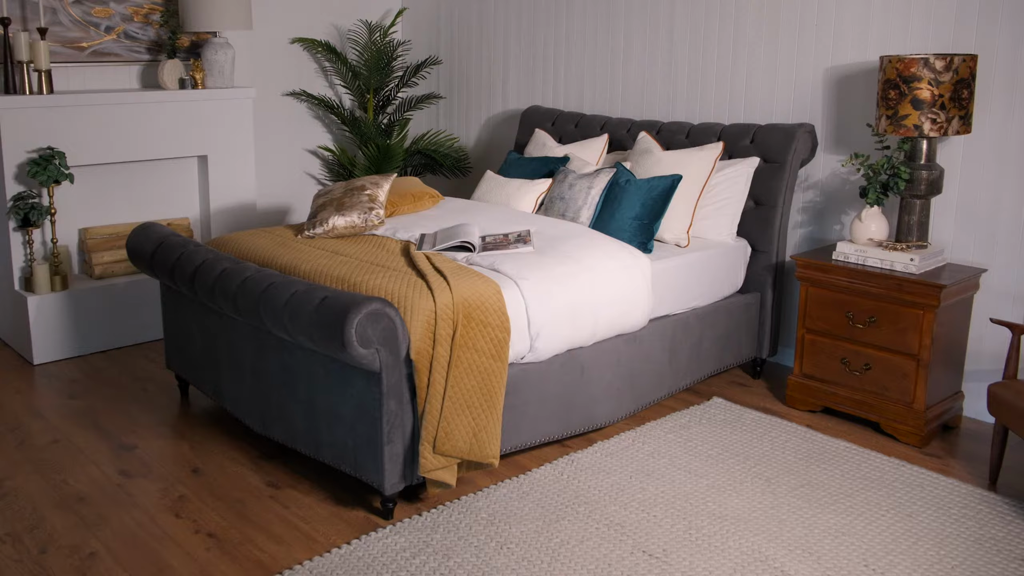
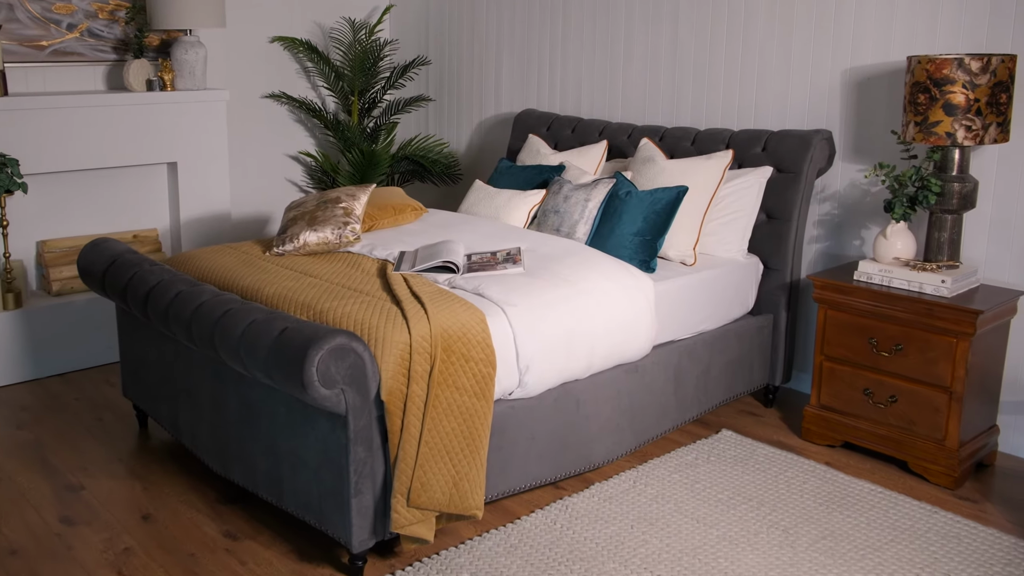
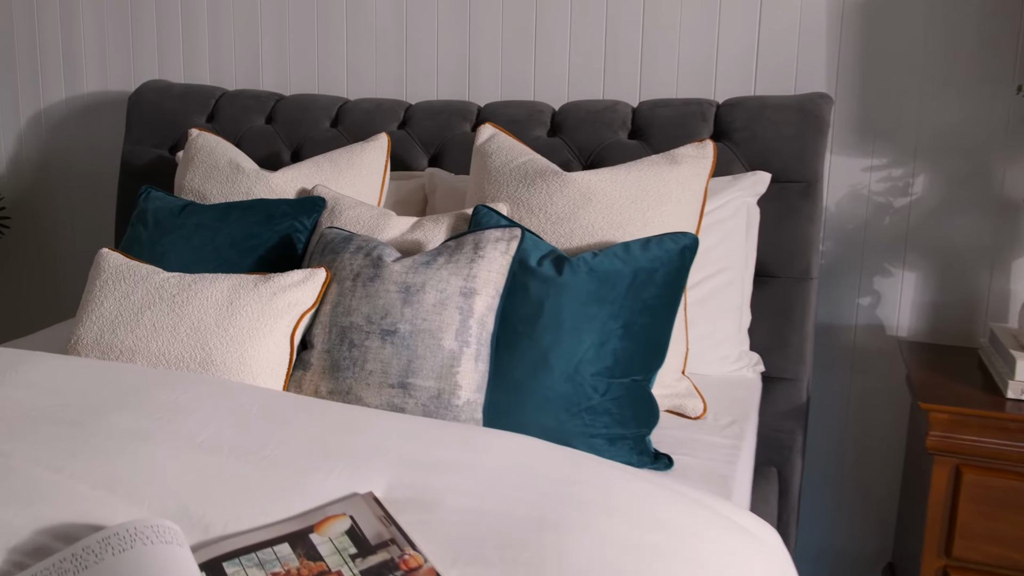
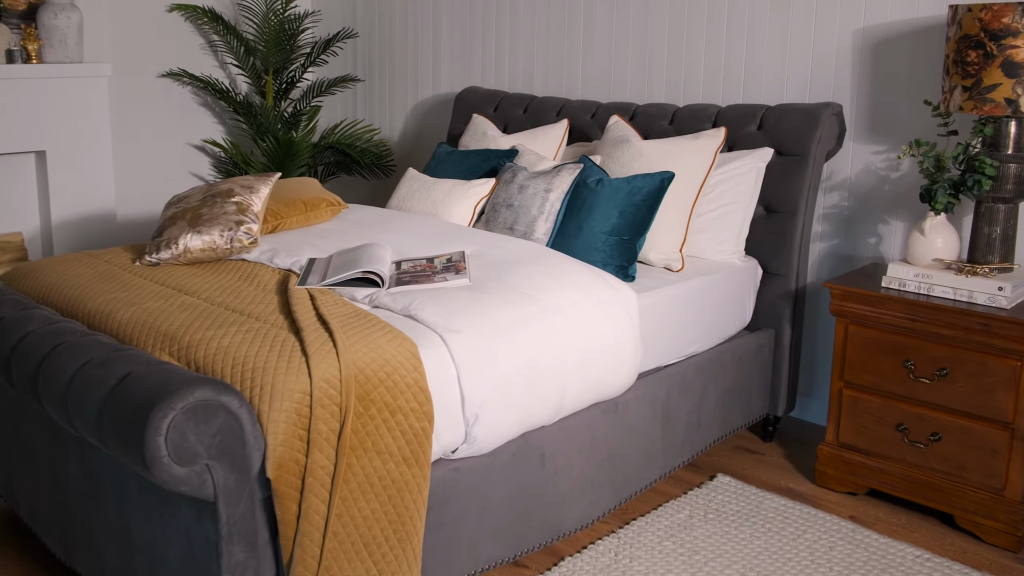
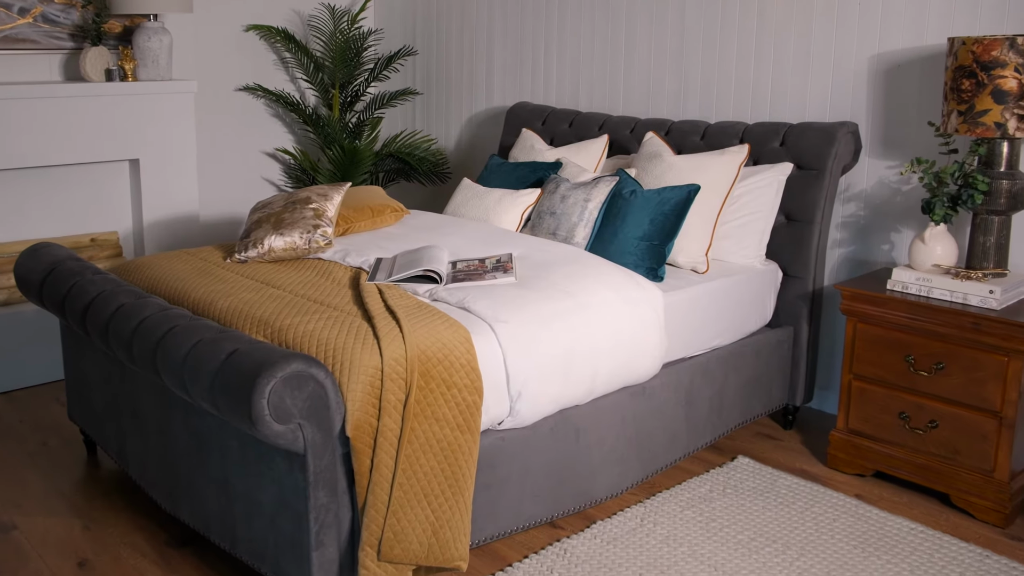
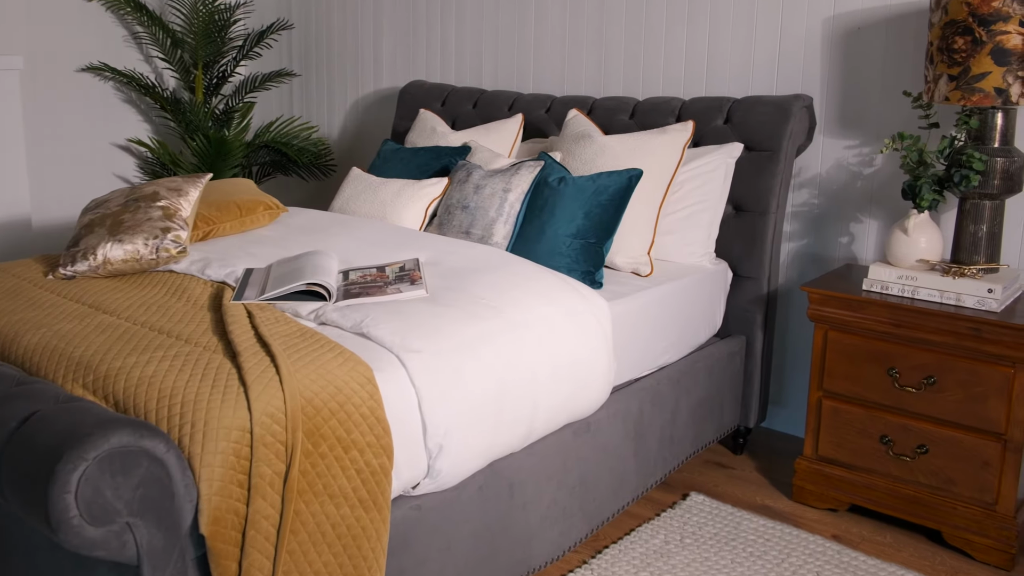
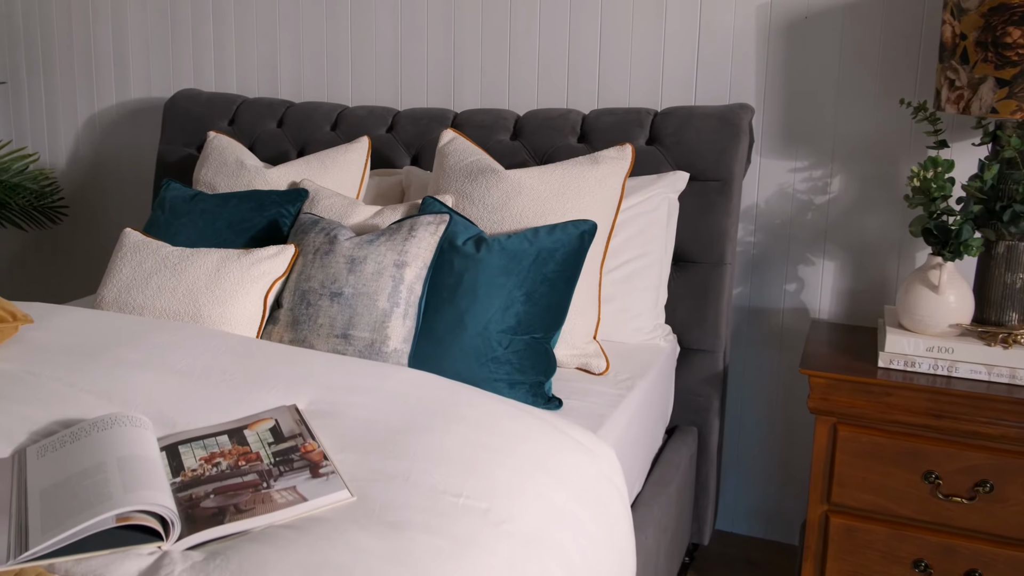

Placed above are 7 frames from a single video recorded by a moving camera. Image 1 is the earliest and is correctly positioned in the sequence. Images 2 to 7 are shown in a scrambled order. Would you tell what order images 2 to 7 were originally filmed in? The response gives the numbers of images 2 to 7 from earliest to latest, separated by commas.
2, 5, 4, 6, 7, 3
